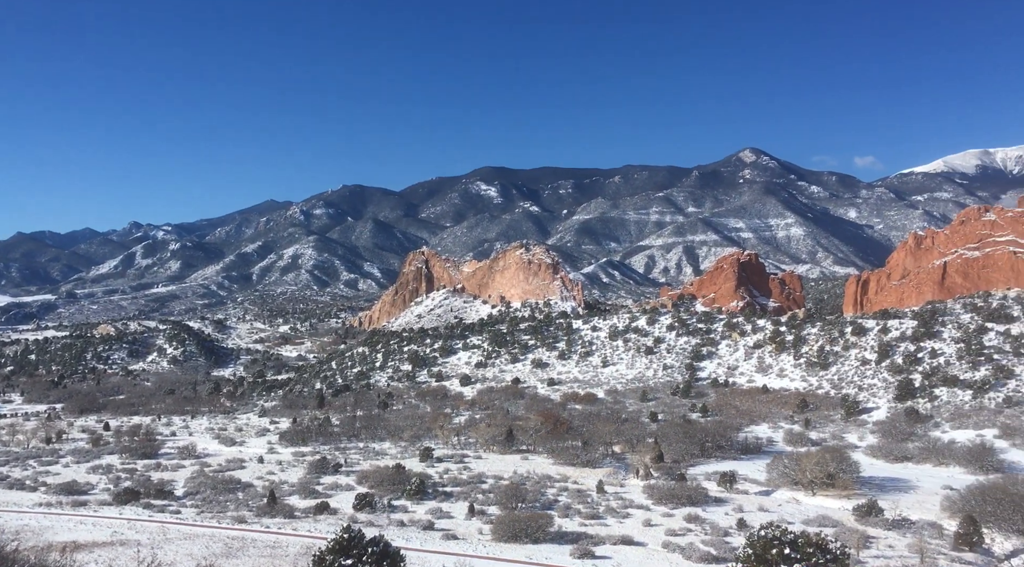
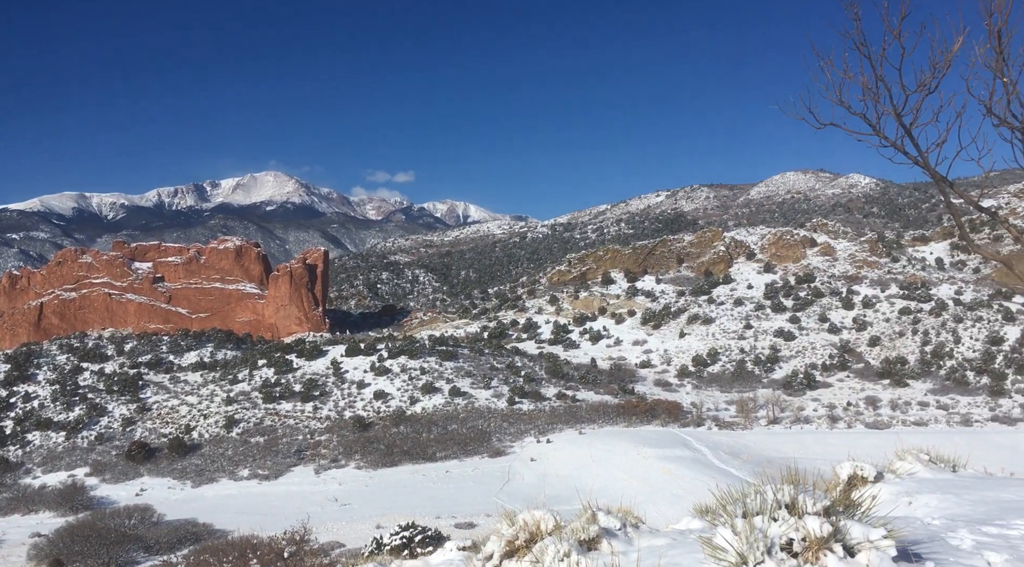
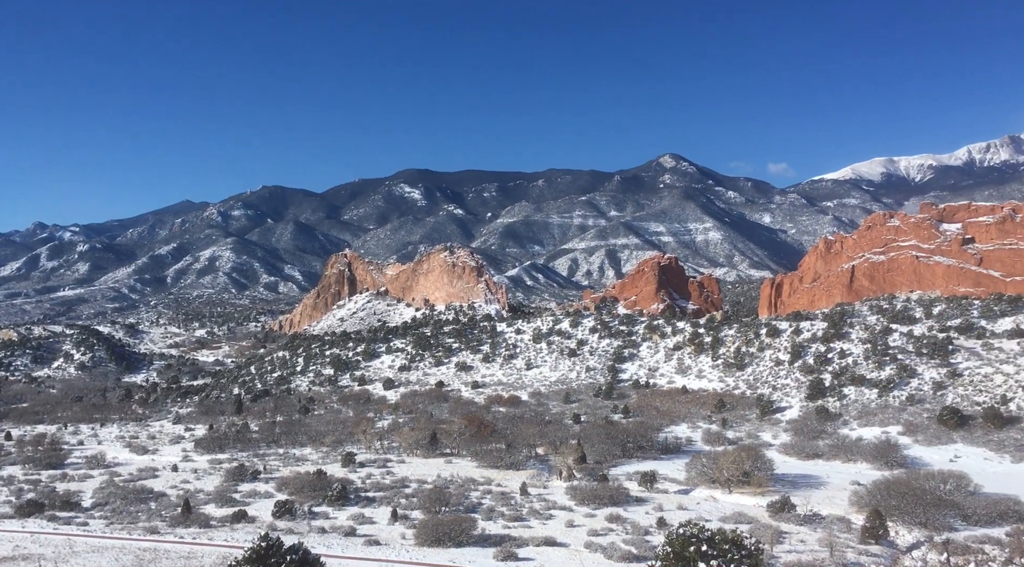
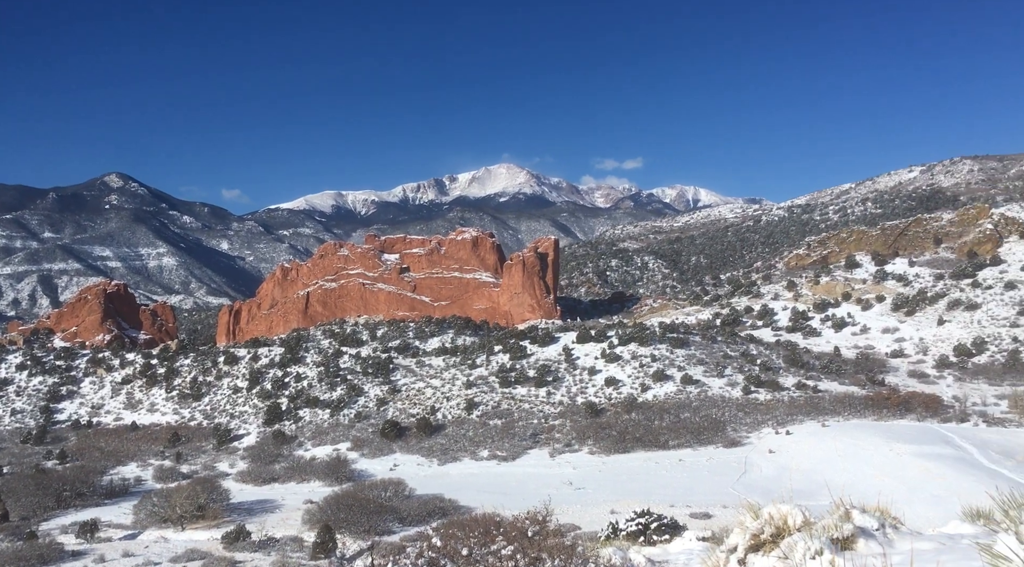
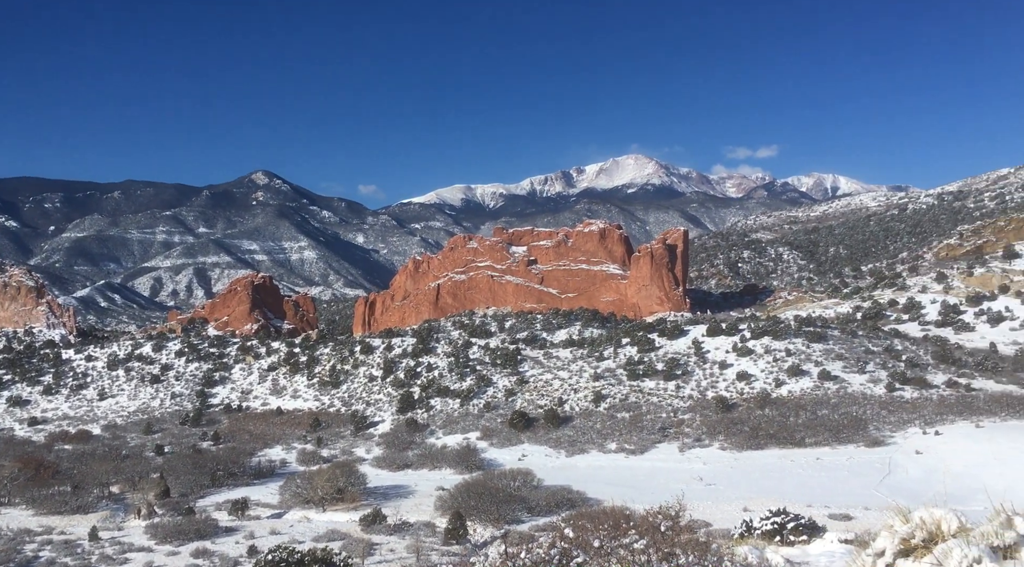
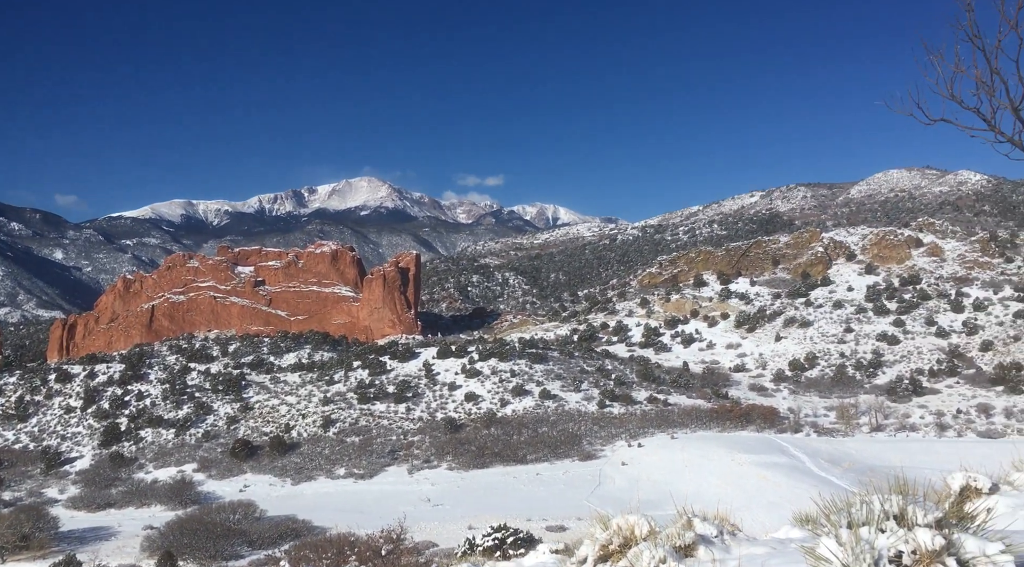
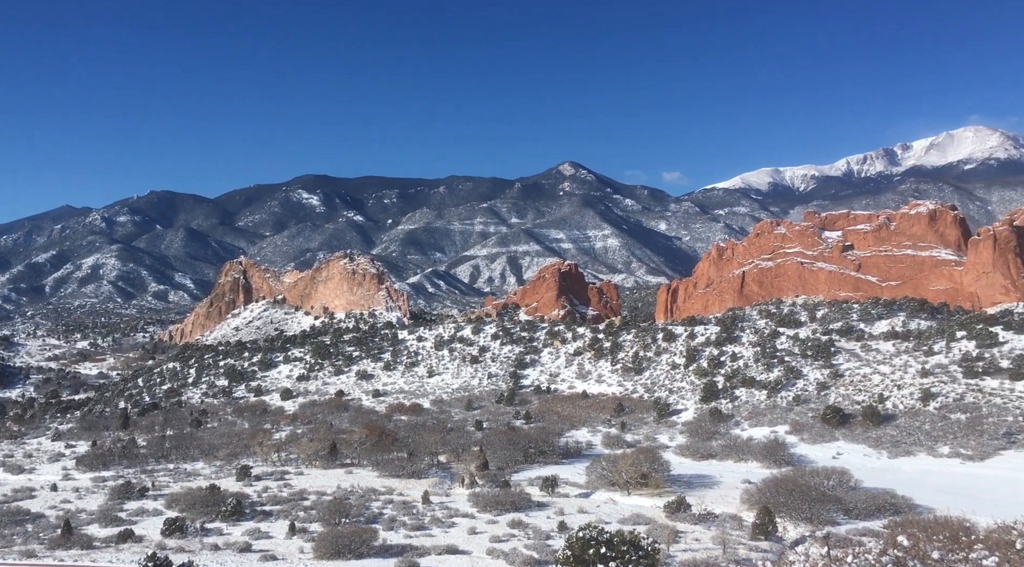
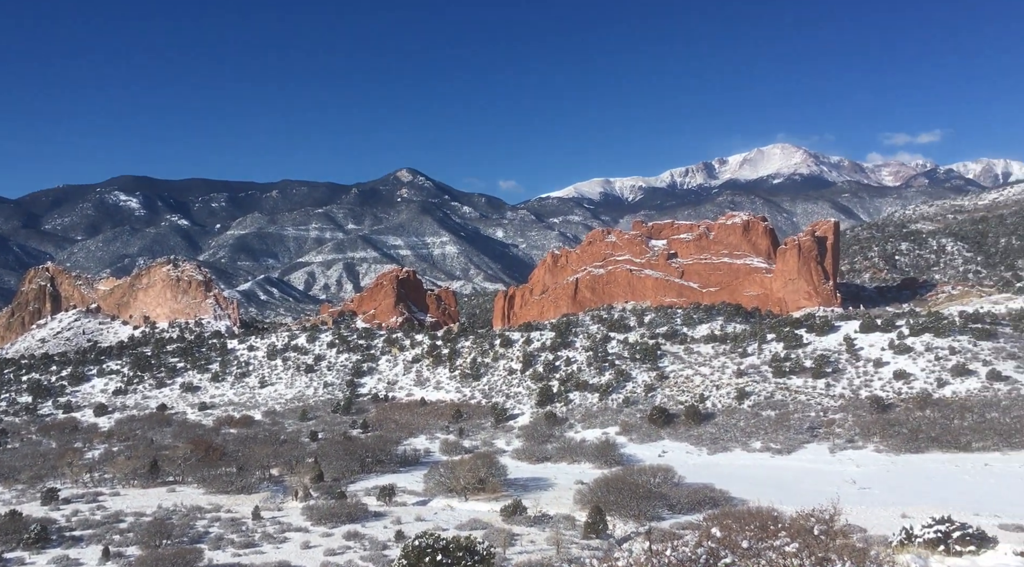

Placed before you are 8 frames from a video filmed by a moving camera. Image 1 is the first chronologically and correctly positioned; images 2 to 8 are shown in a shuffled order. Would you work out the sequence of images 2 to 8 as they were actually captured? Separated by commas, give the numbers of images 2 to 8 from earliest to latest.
3, 7, 8, 5, 4, 6, 2
